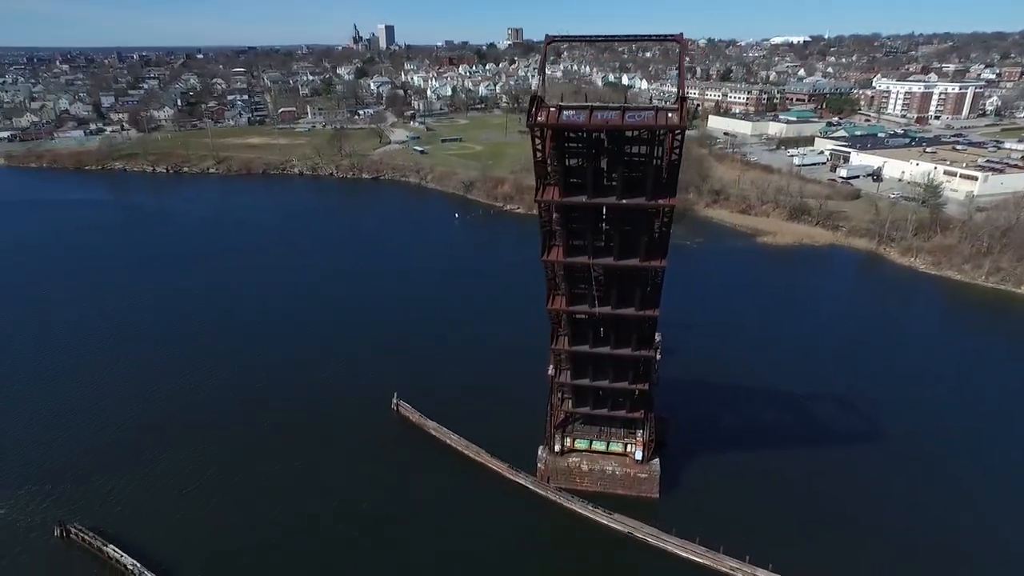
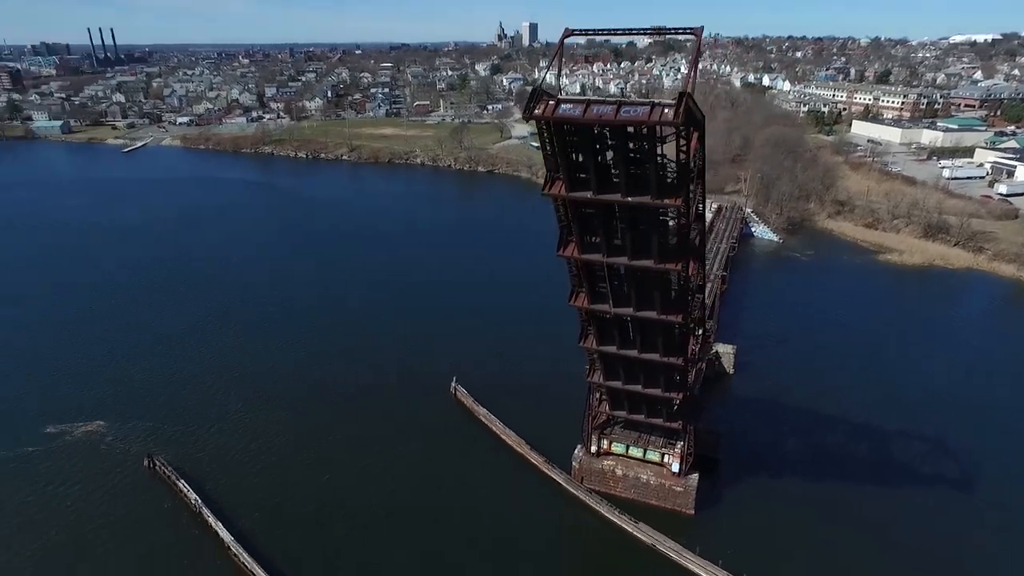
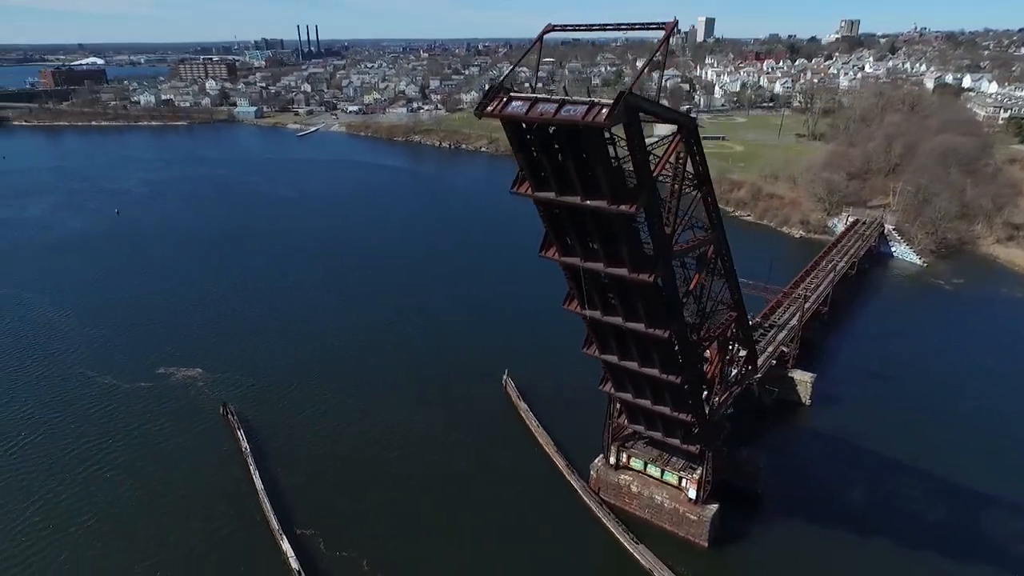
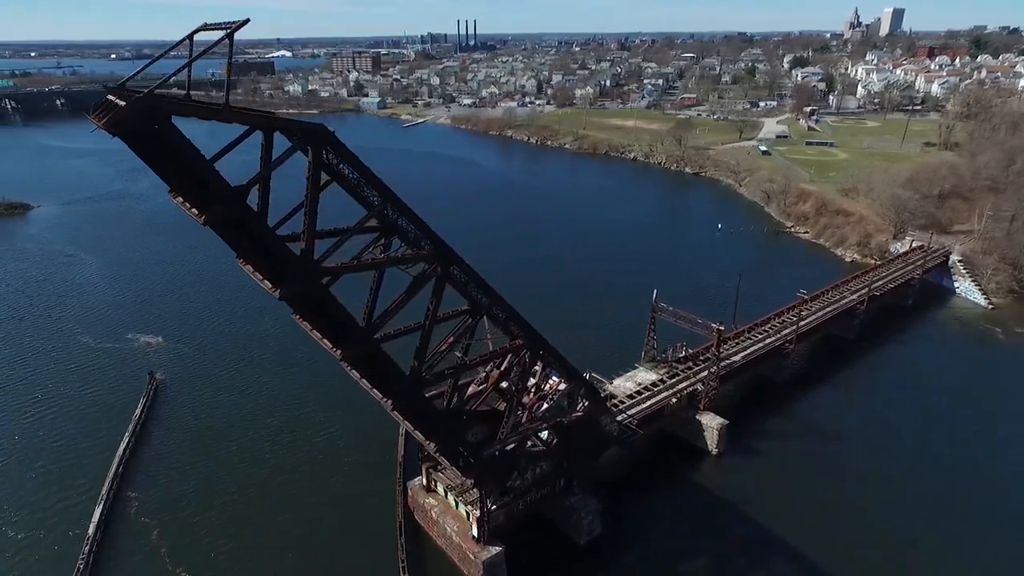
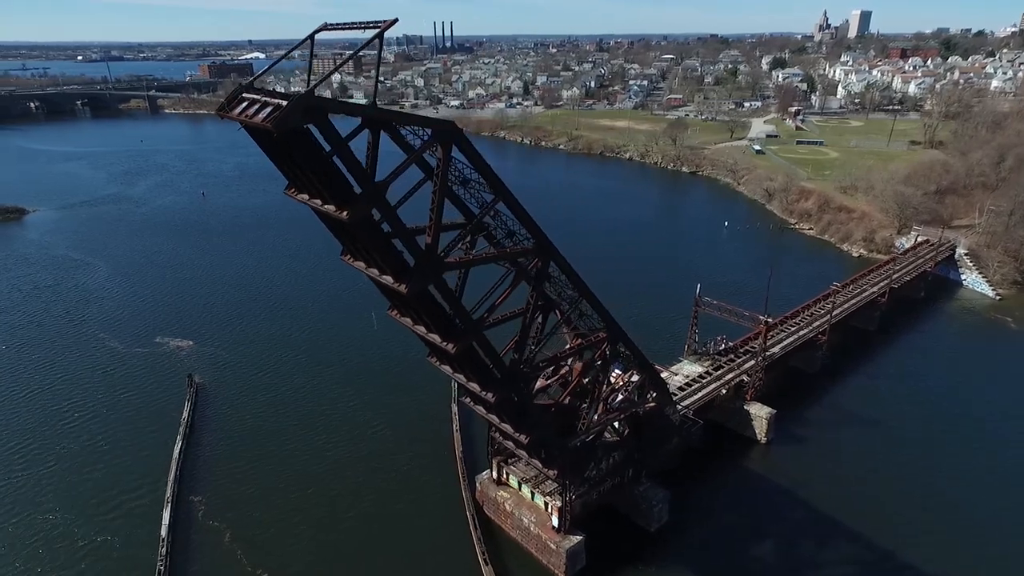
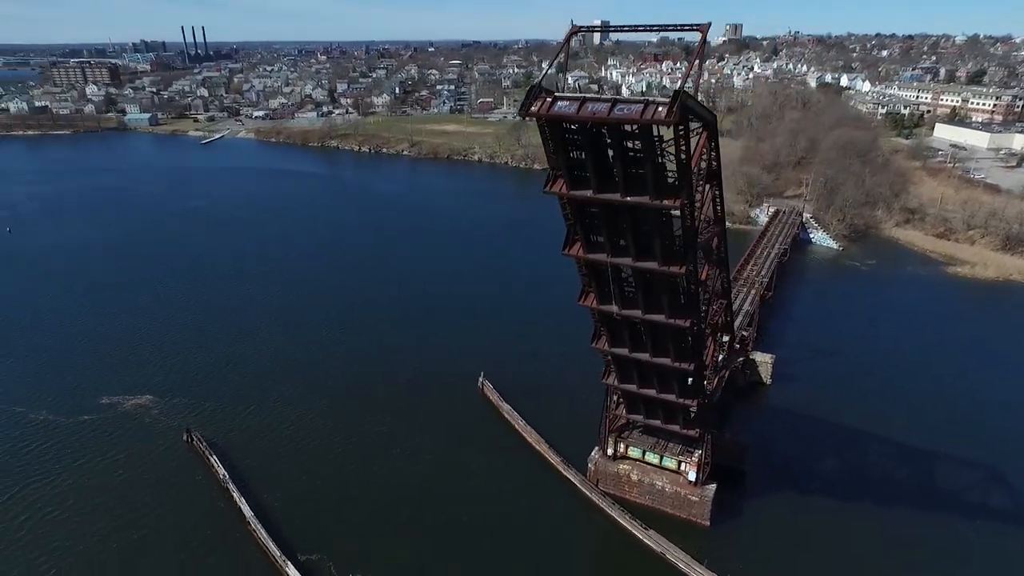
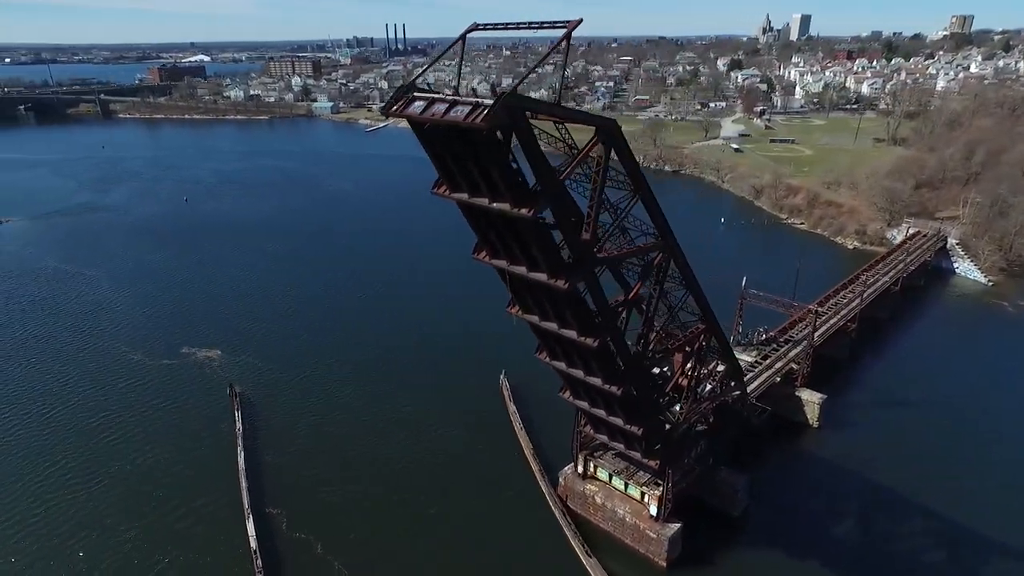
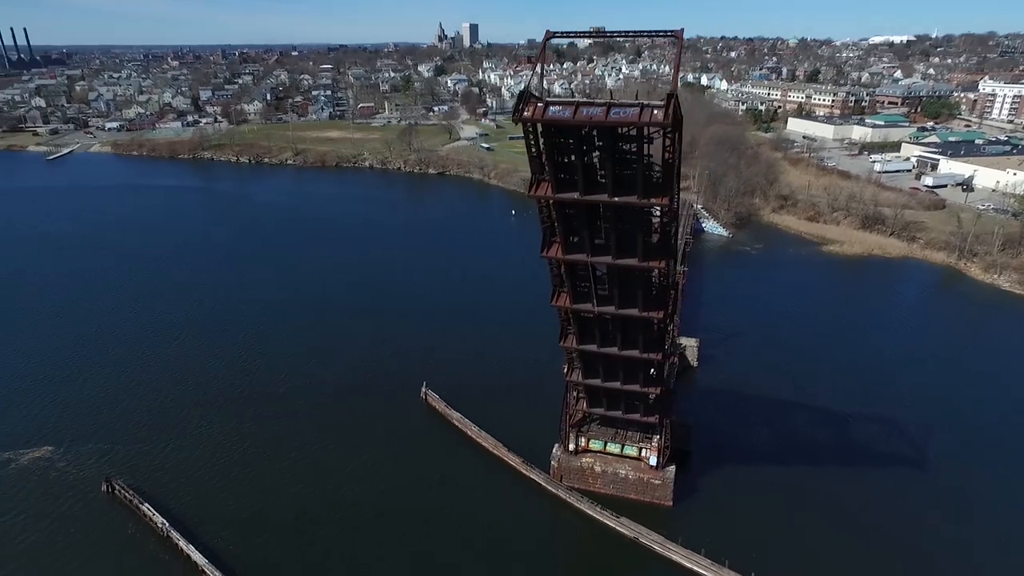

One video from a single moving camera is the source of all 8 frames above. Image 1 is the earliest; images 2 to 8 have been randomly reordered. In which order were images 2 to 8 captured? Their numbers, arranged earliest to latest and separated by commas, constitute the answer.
8, 2, 6, 3, 7, 5, 4
